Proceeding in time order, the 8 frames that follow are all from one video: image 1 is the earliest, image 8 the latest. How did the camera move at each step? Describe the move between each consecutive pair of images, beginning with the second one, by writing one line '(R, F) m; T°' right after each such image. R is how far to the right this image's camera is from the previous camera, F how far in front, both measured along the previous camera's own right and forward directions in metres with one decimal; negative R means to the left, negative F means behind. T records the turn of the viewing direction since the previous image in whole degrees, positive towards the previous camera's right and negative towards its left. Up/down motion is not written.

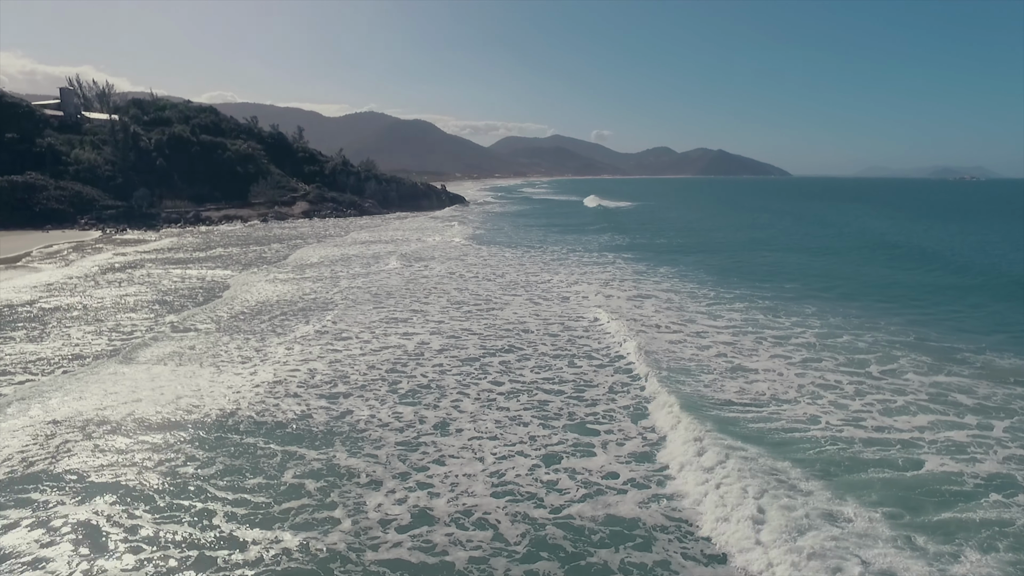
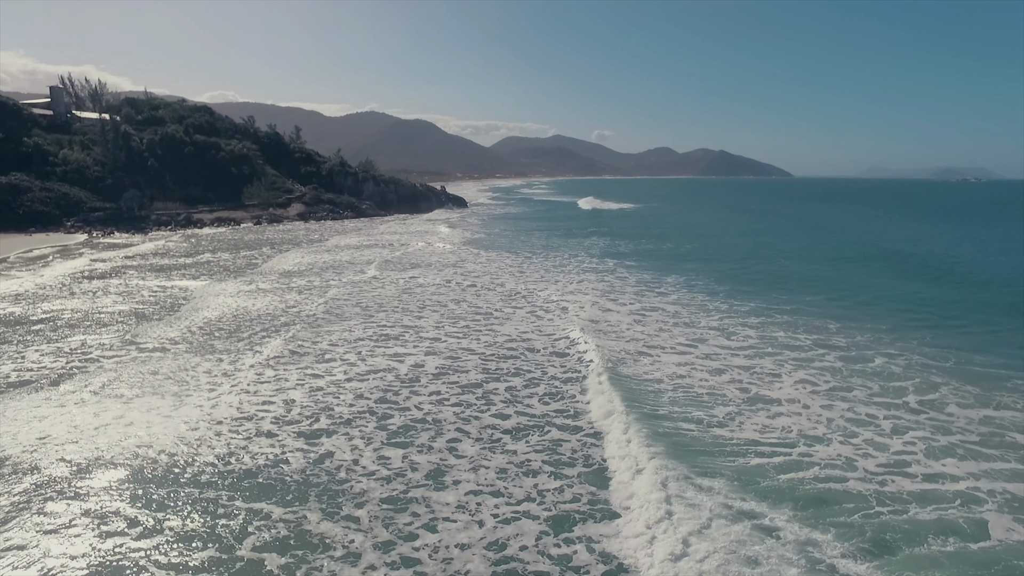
(0.0, +1.1) m; 0°
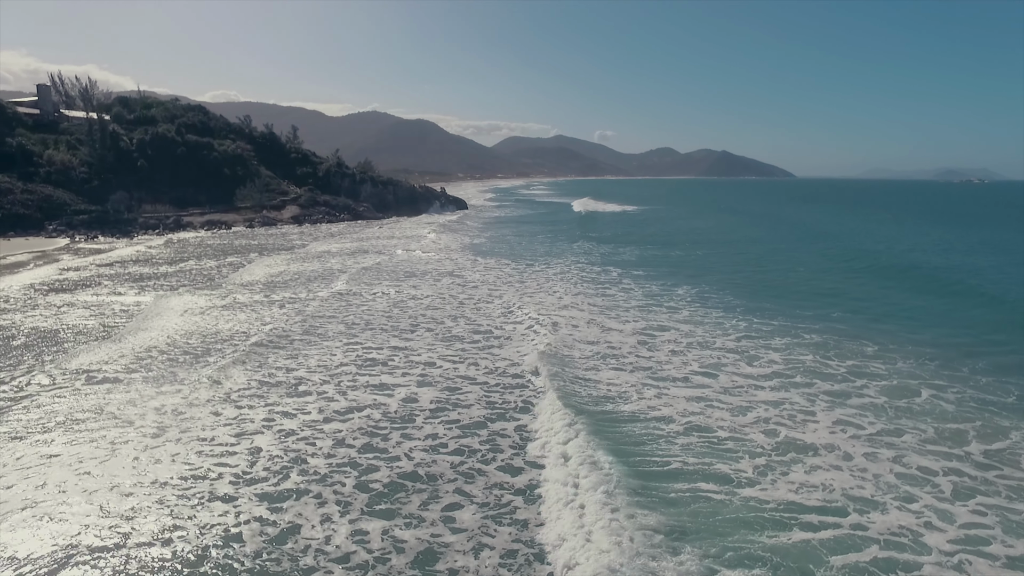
(+0.1, +1.4) m; 0°
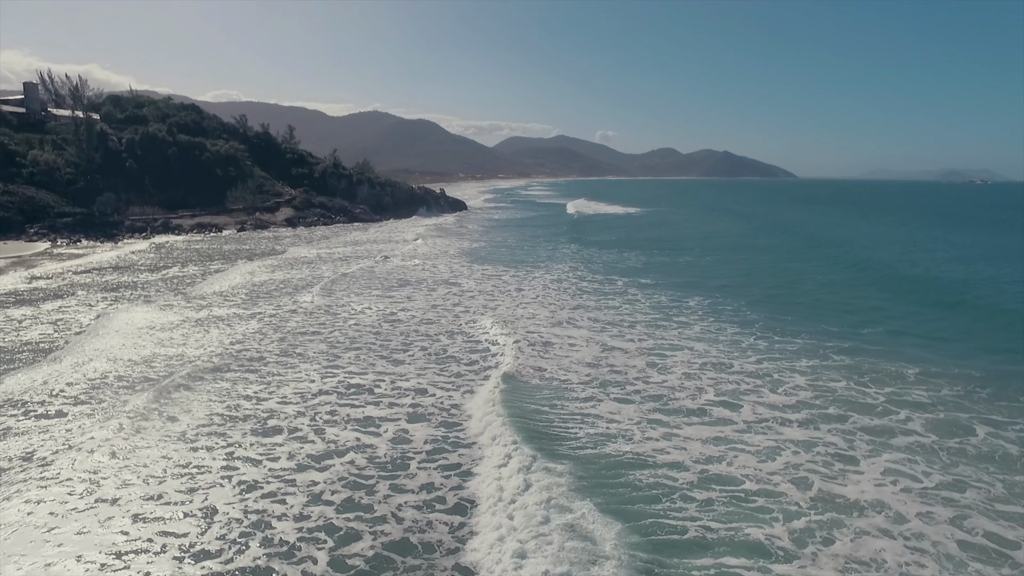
(+0.1, +1.3) m; 0°
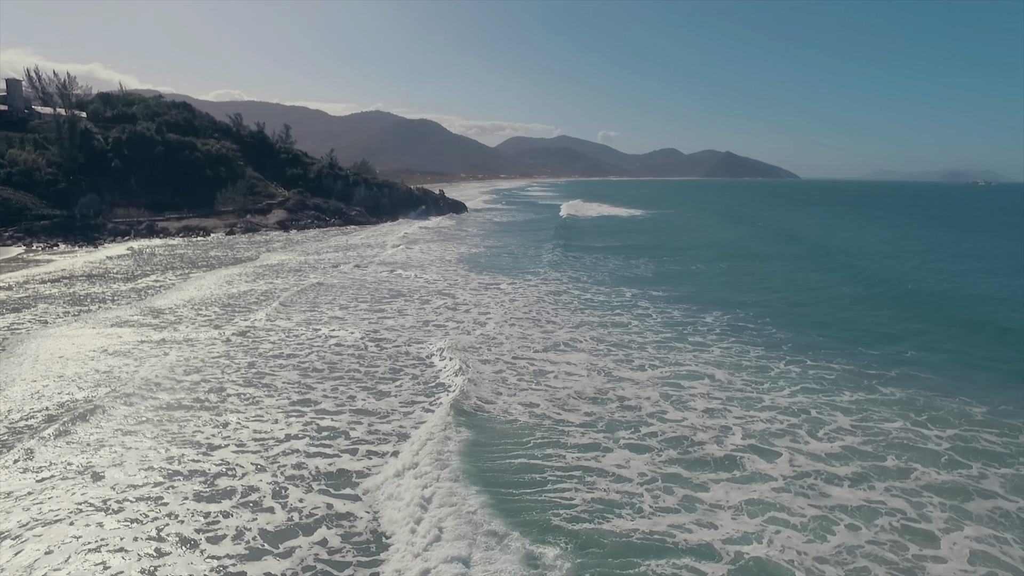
(+0.1, +1.7) m; 0°
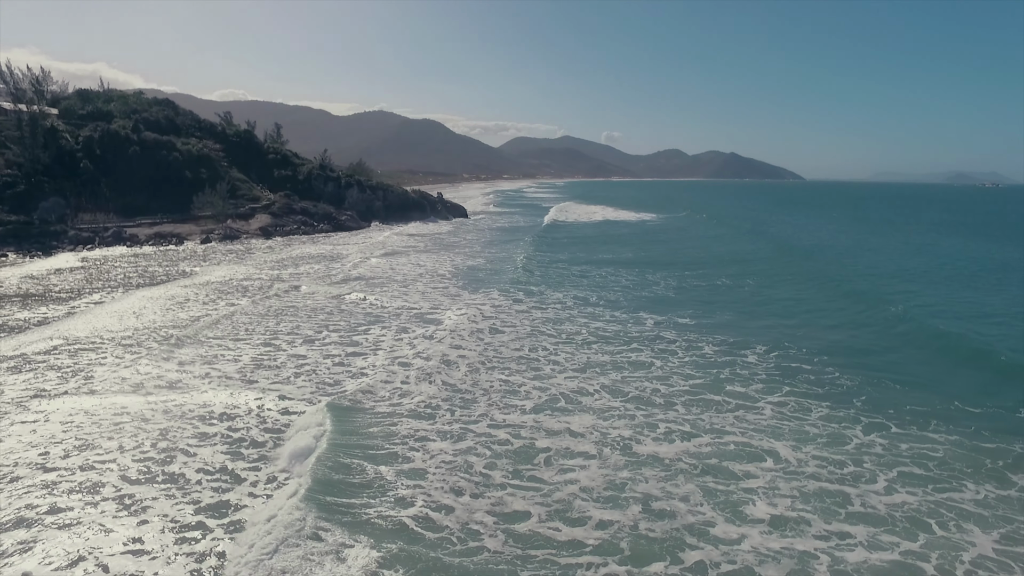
(+0.2, +3.2) m; 0°
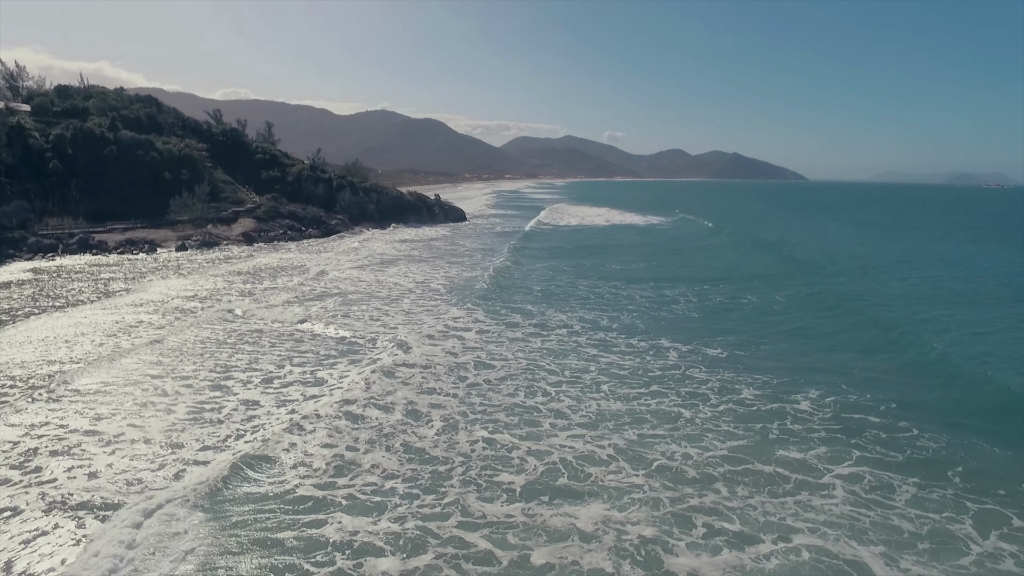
(+0.1, +2.7) m; 0°
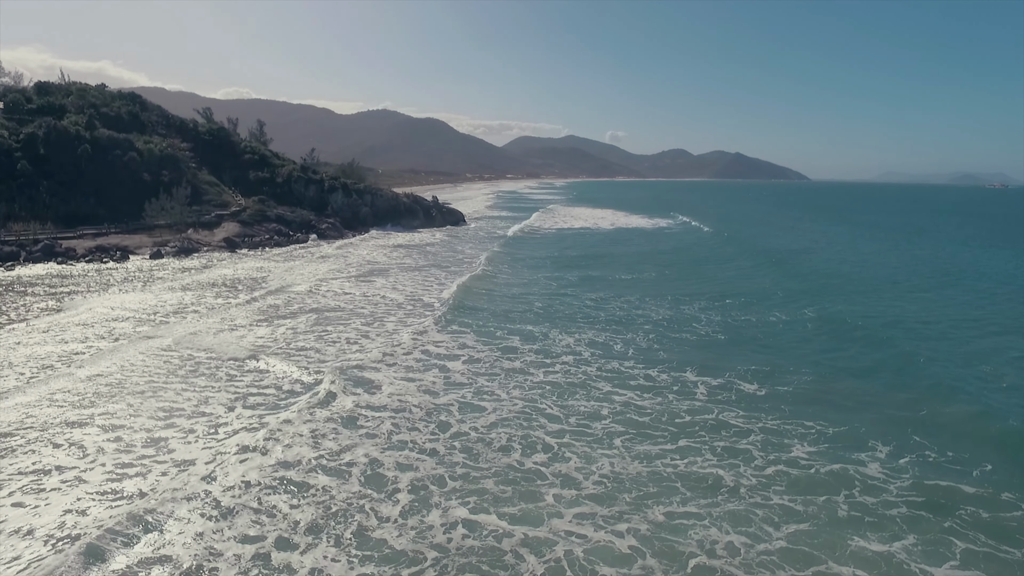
(+0.1, +2.4) m; 0°
